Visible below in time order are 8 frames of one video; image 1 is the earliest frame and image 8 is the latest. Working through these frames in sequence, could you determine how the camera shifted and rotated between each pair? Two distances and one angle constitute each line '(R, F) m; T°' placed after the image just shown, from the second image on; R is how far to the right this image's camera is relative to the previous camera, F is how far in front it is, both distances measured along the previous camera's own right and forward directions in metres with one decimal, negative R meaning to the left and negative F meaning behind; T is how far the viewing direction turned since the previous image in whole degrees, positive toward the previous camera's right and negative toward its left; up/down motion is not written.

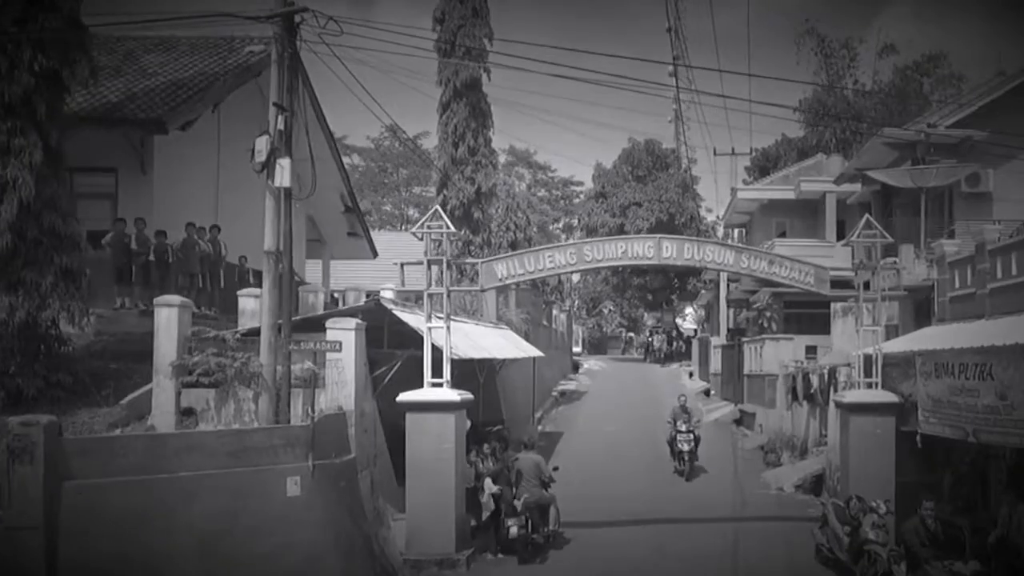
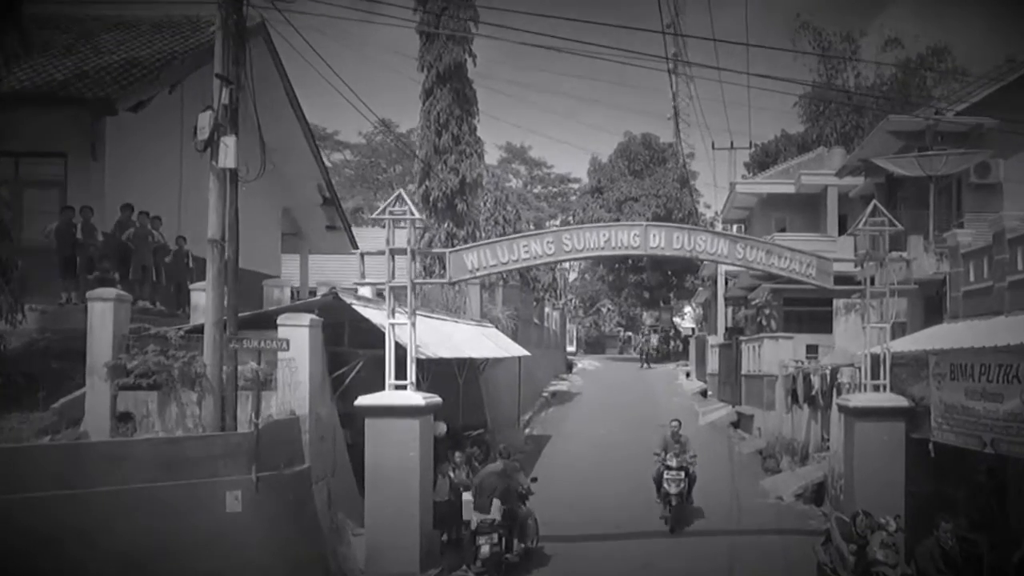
(+0.2, +0.8) m; 0°
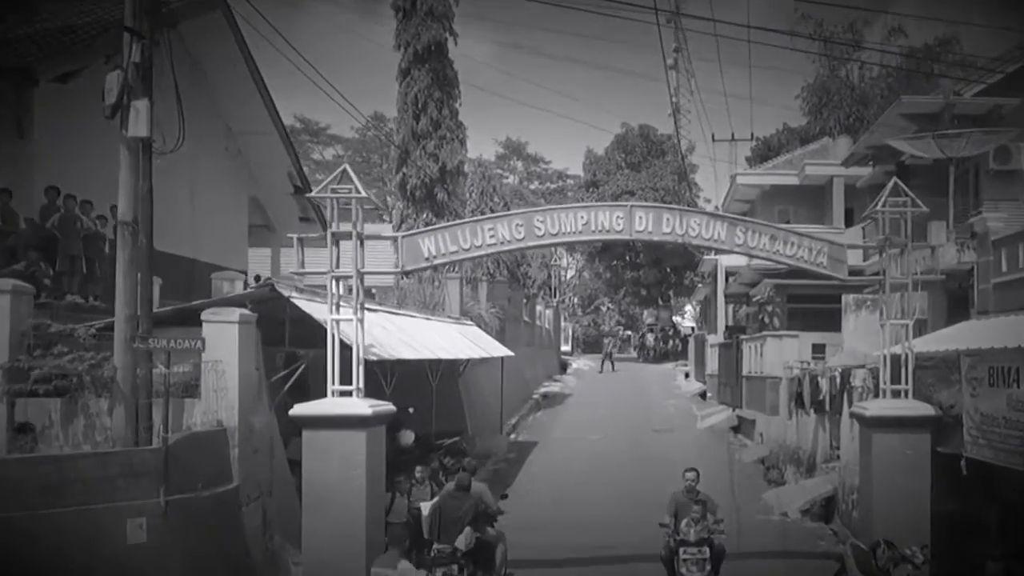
(+0.2, +1.1) m; 0°
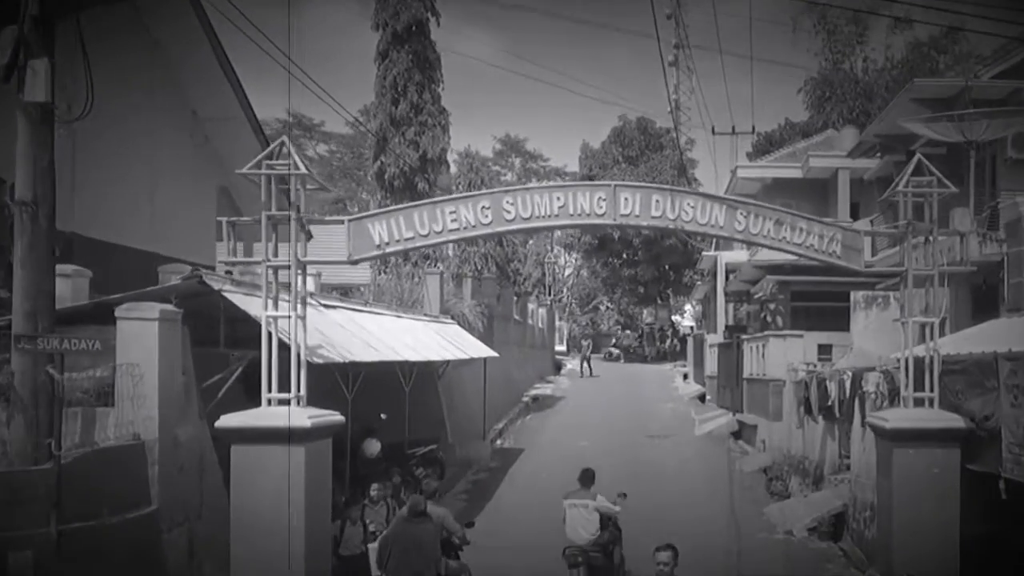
(+0.2, +1.0) m; 0°
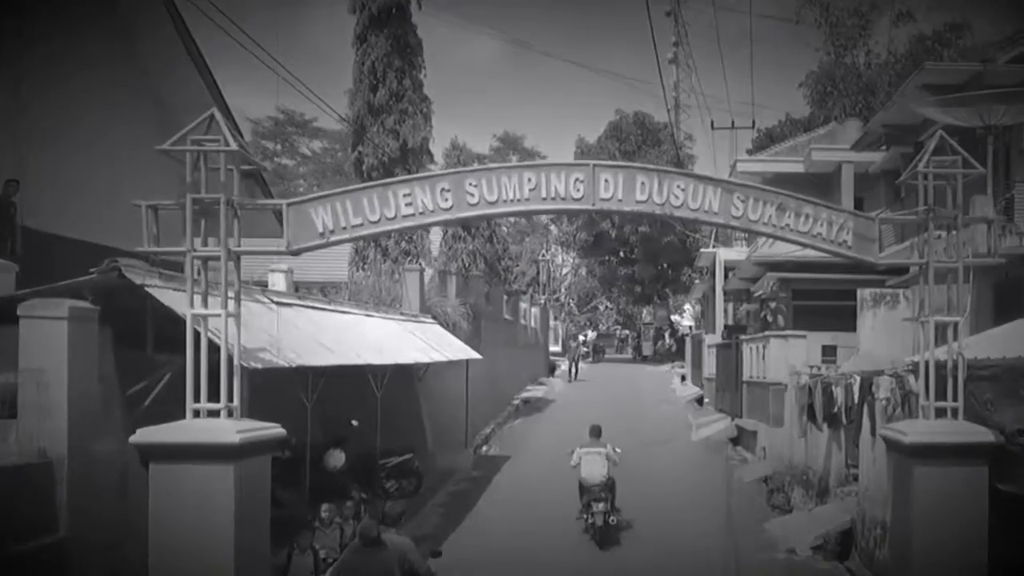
(+0.2, +0.8) m; 0°
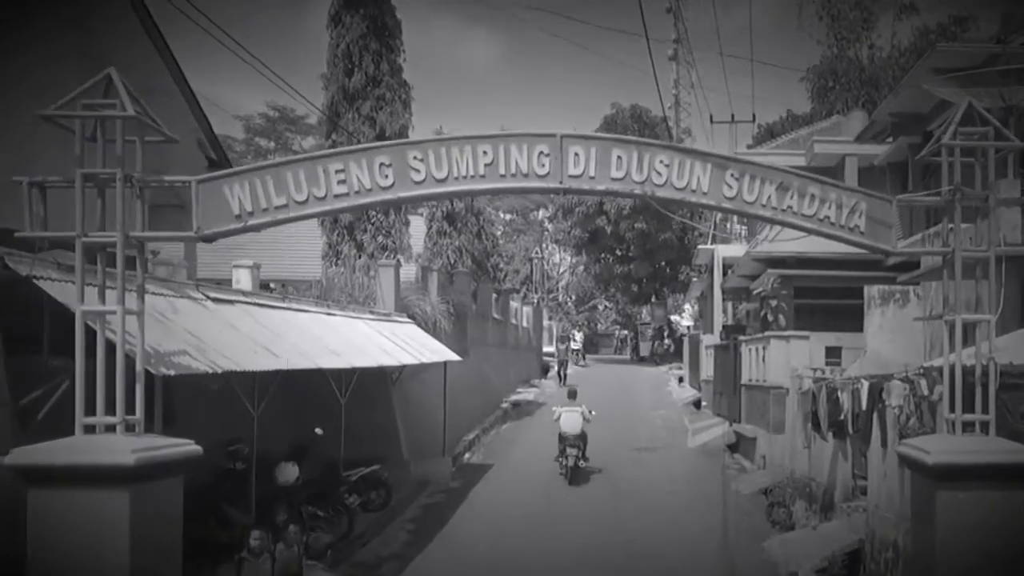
(+0.2, +0.8) m; 0°
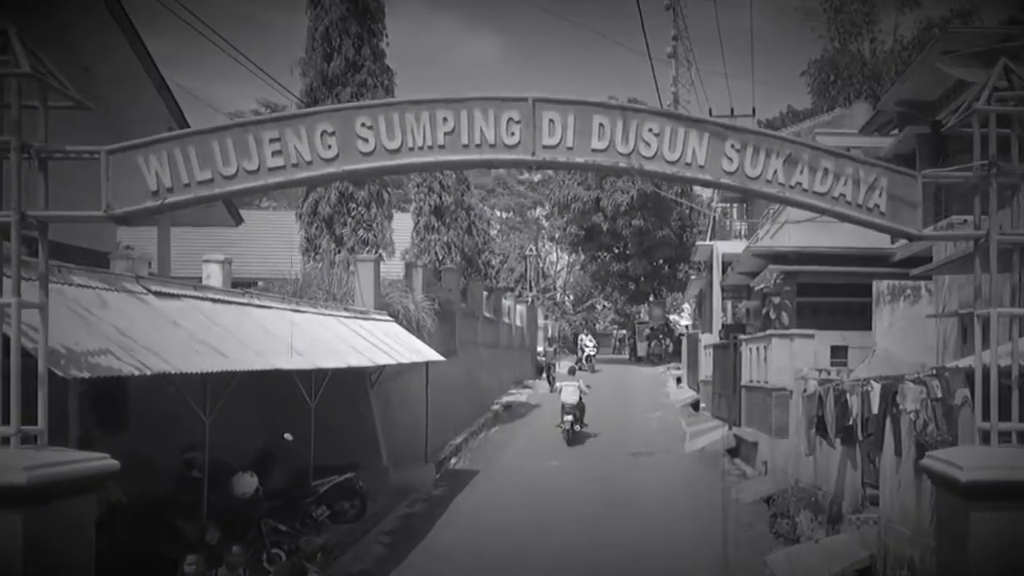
(+0.1, +0.6) m; 0°
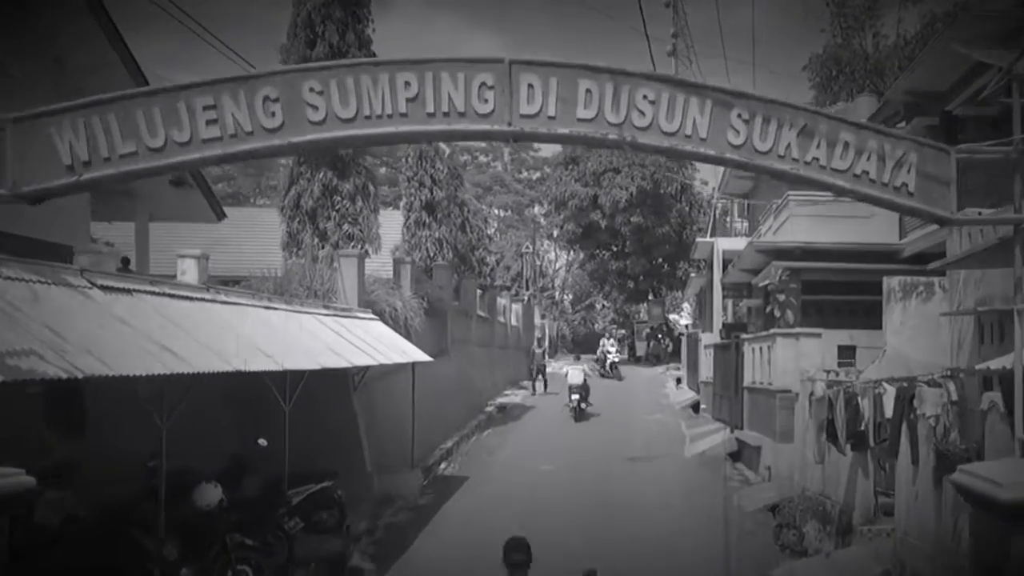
(+0.1, +0.5) m; 0°
